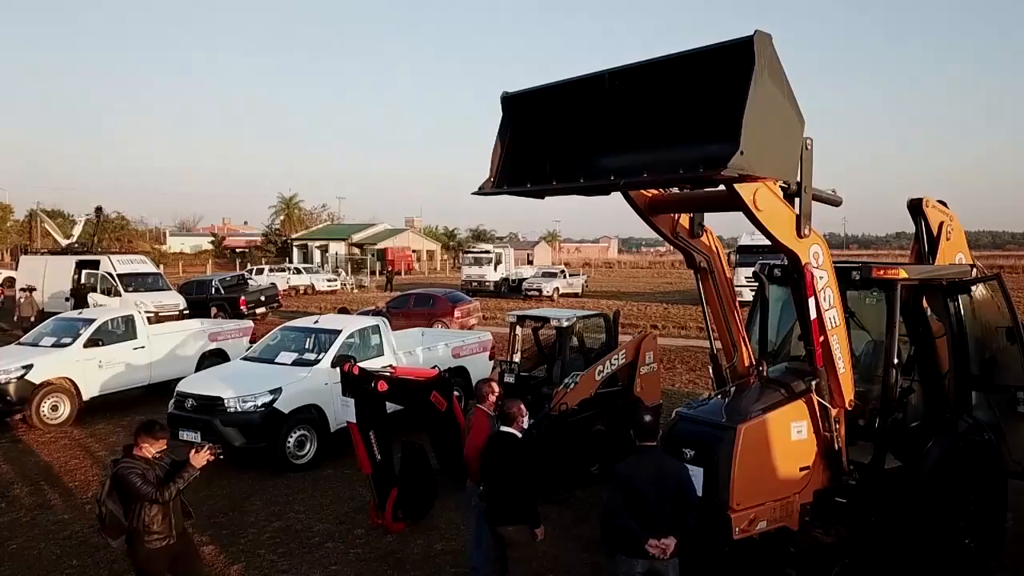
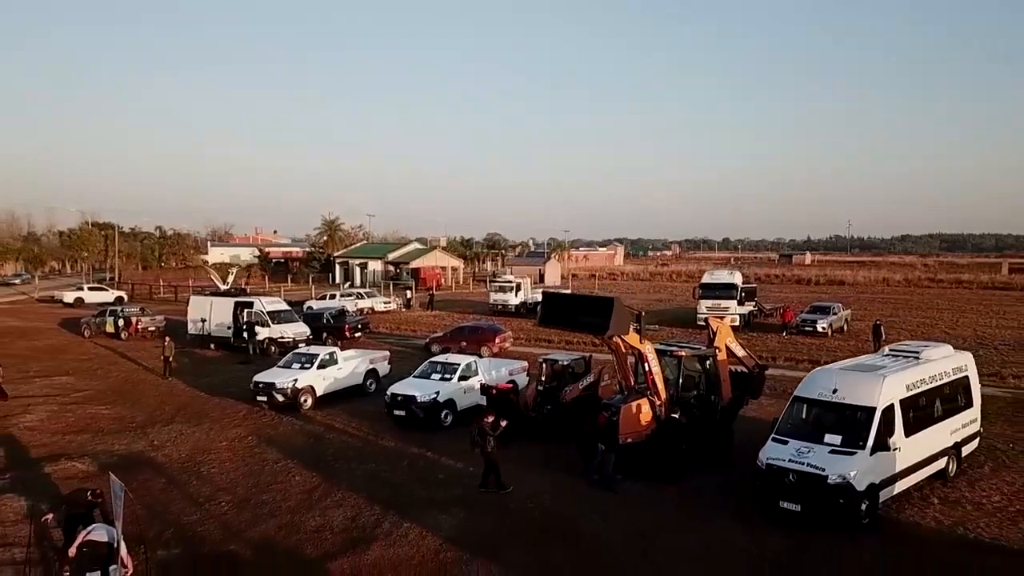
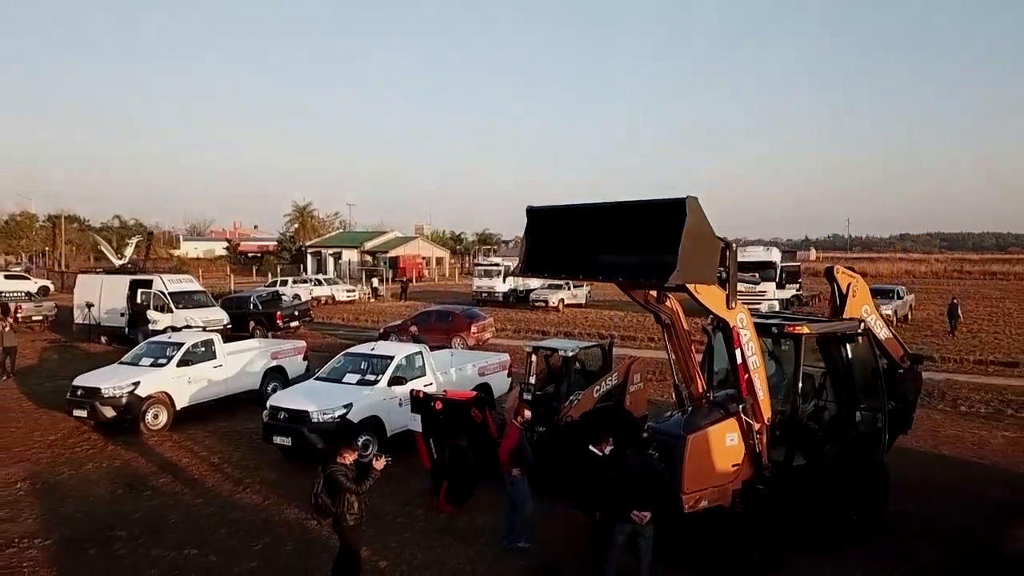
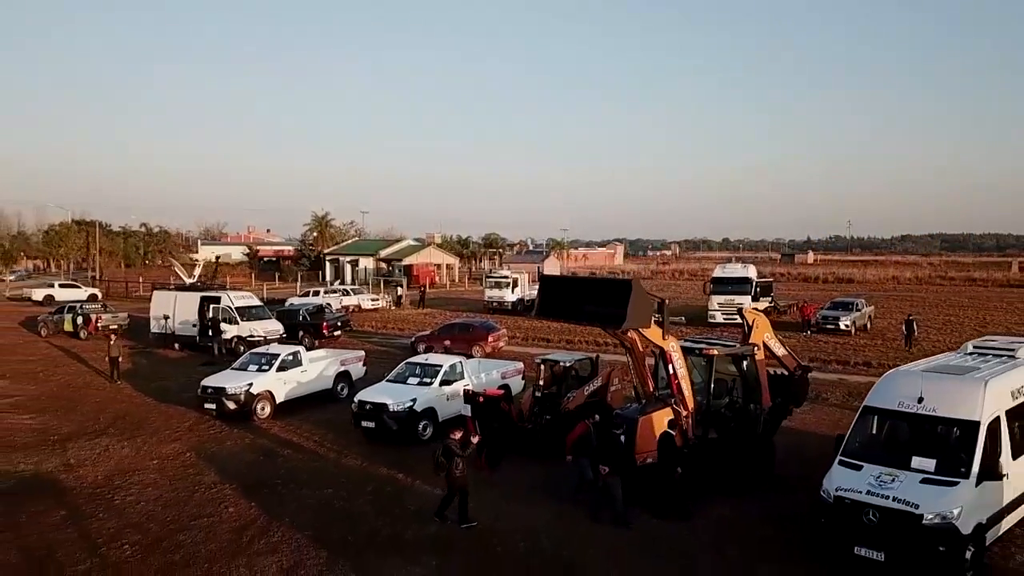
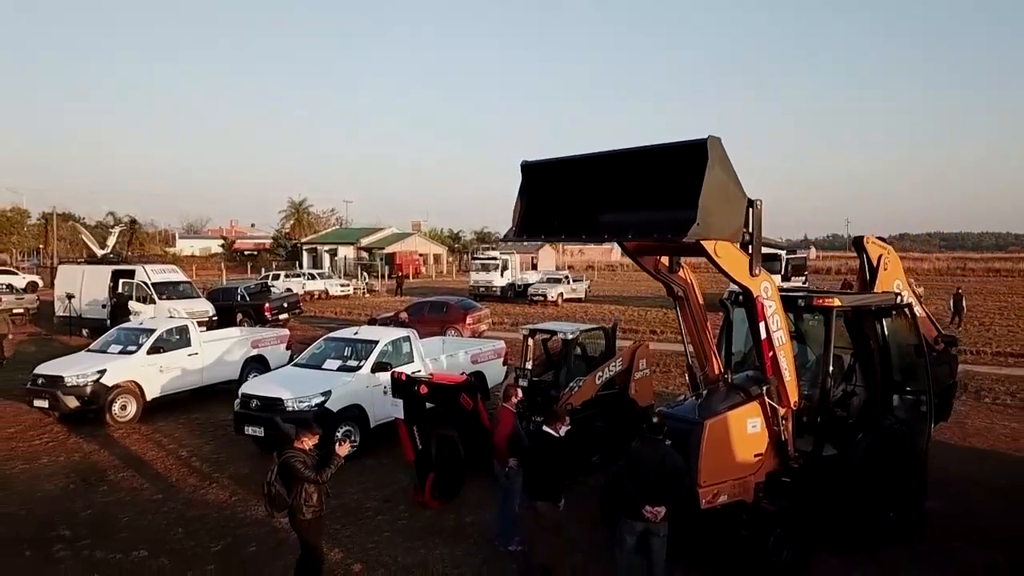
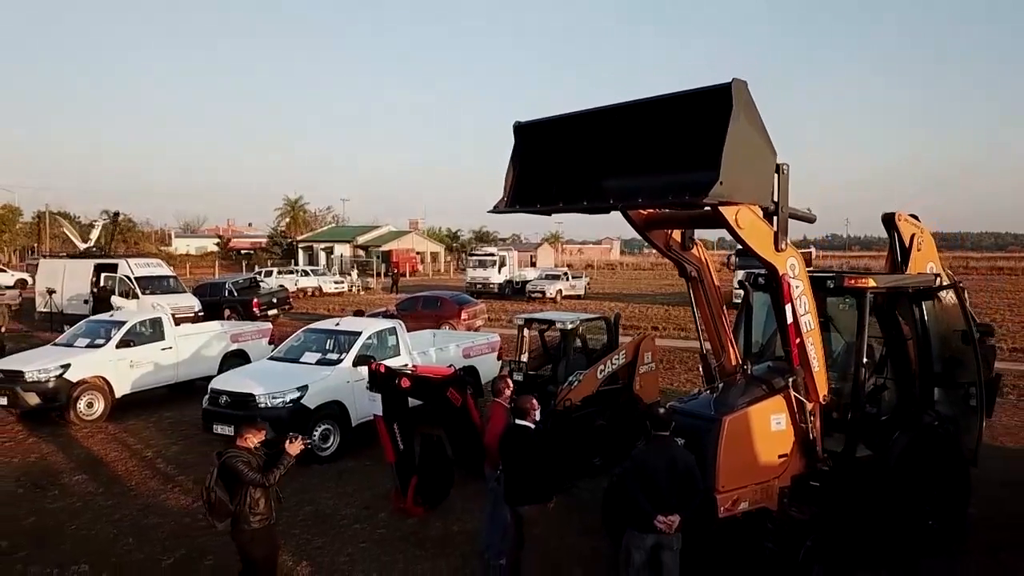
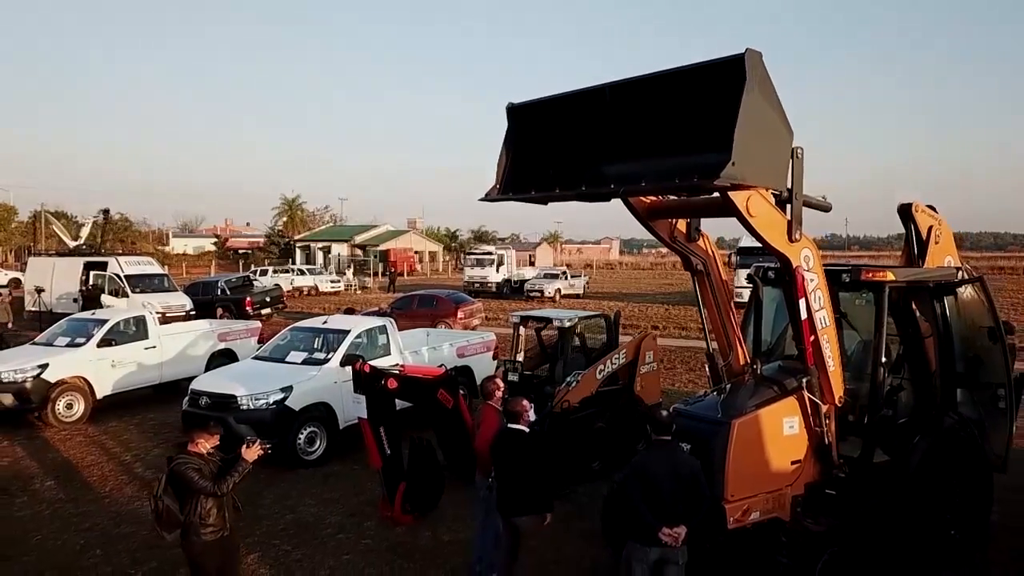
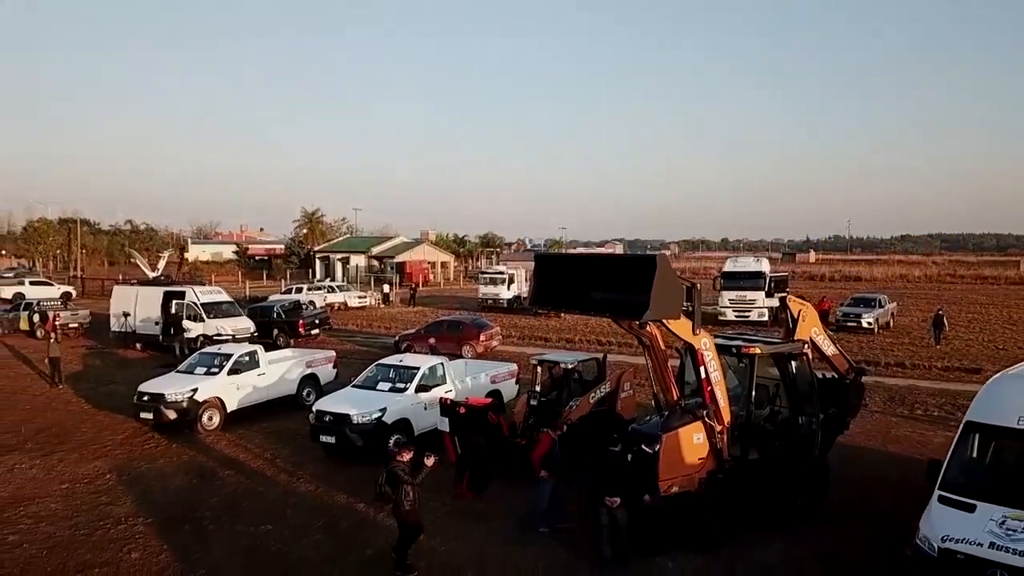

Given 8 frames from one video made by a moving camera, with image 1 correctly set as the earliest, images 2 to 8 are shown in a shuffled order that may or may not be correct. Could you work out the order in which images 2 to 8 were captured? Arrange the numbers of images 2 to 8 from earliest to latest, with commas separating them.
7, 6, 5, 3, 8, 4, 2
